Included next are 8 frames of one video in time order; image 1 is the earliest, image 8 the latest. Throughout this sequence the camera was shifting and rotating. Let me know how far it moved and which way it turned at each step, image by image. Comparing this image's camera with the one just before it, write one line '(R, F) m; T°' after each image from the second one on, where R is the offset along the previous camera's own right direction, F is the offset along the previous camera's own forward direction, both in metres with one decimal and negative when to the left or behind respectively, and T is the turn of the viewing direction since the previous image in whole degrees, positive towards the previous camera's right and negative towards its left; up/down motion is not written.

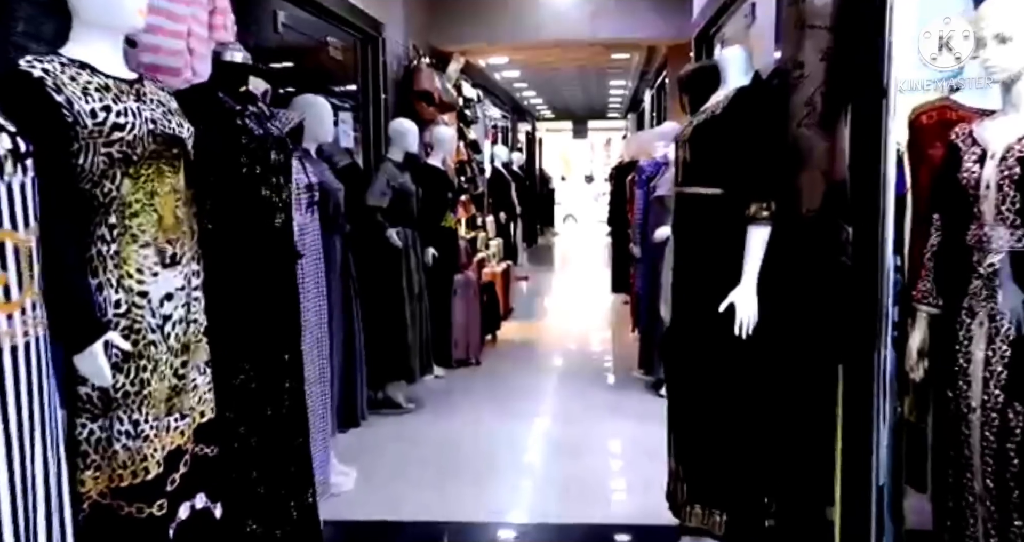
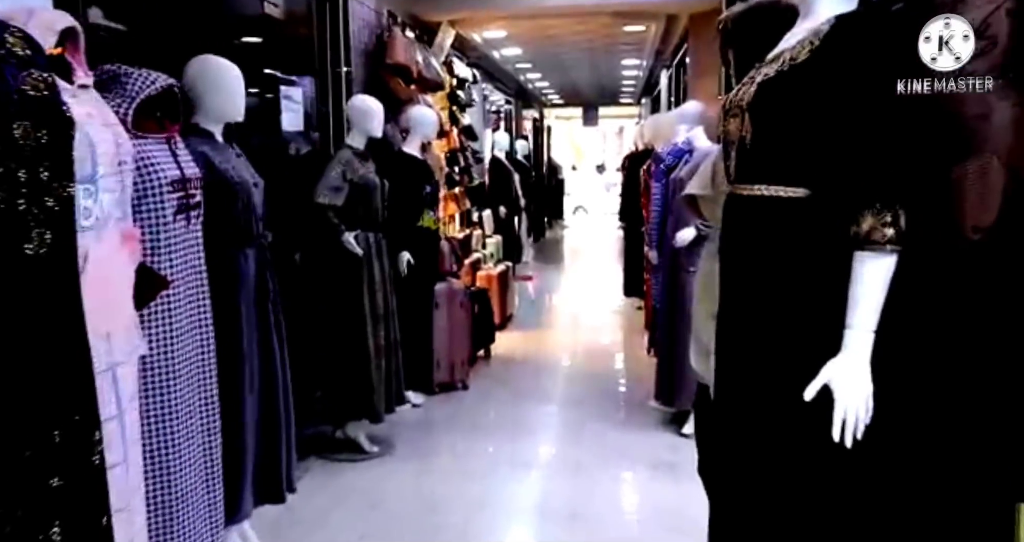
(+0.1, +0.9) m; -1°
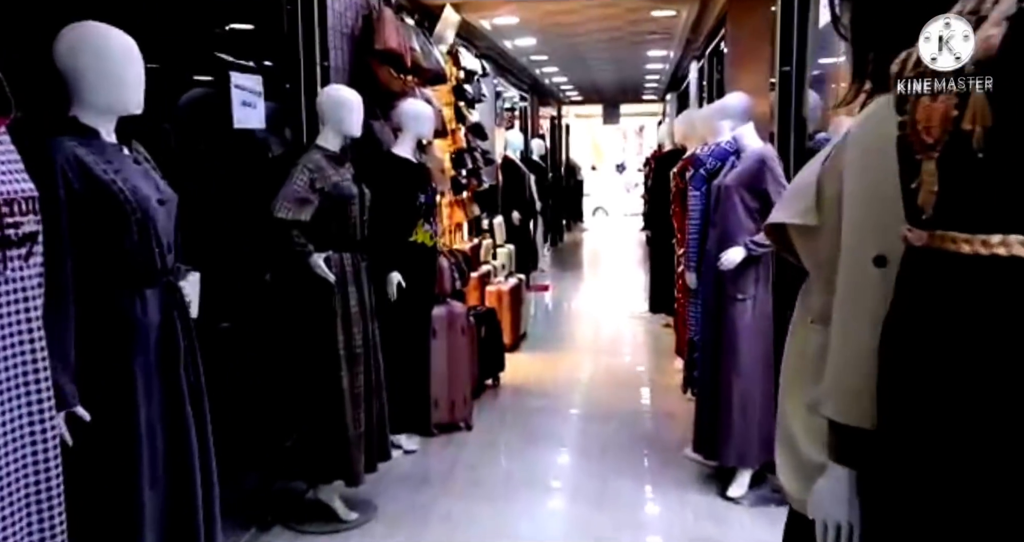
(0.0, +0.7) m; -1°
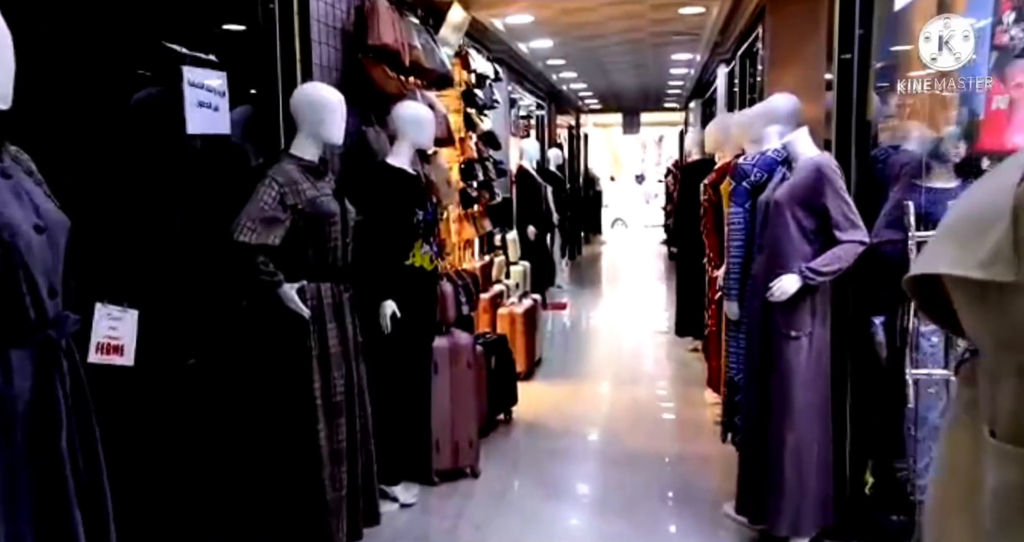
(0.0, +0.5) m; -1°
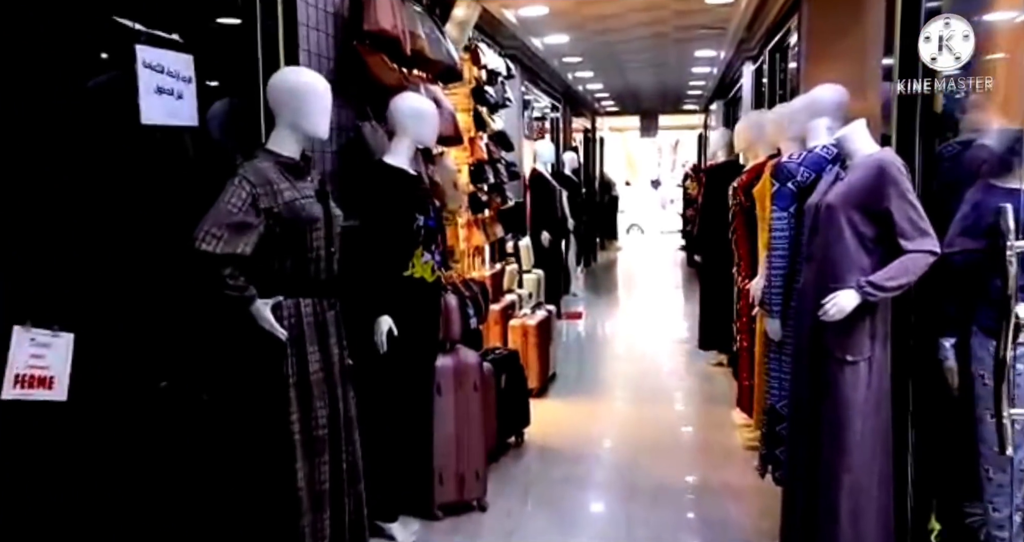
(0.0, +0.4) m; -1°
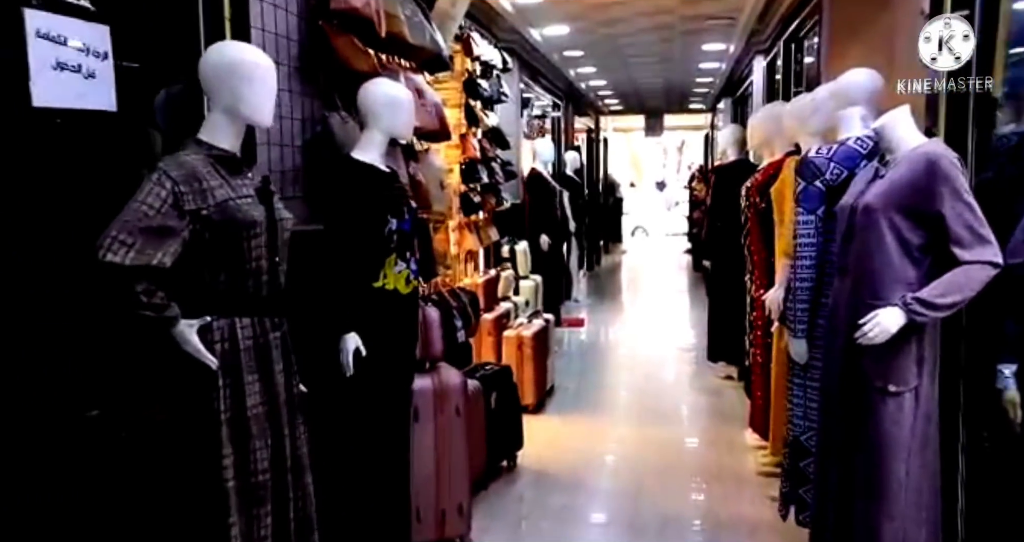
(+0.1, +0.4) m; 0°
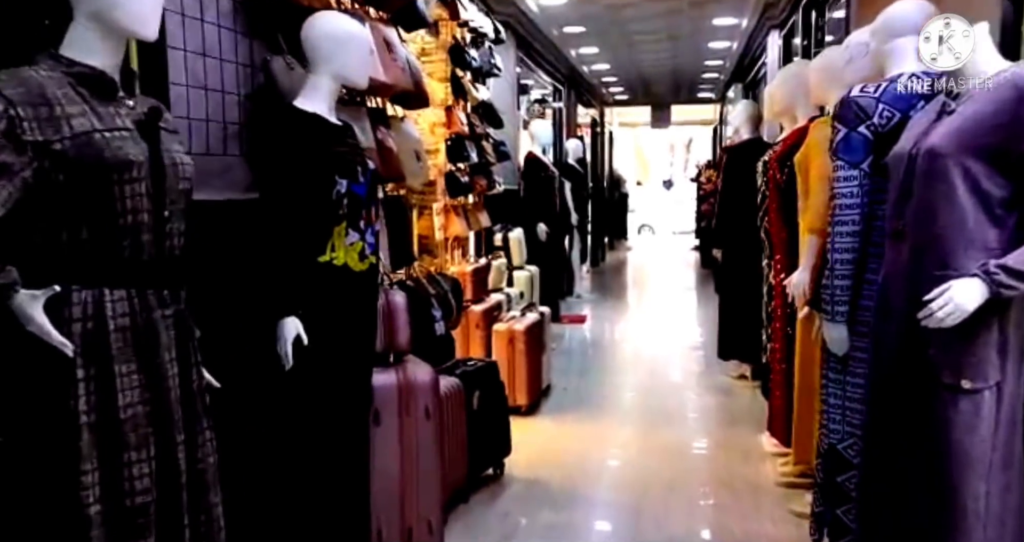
(+0.1, +0.4) m; 0°
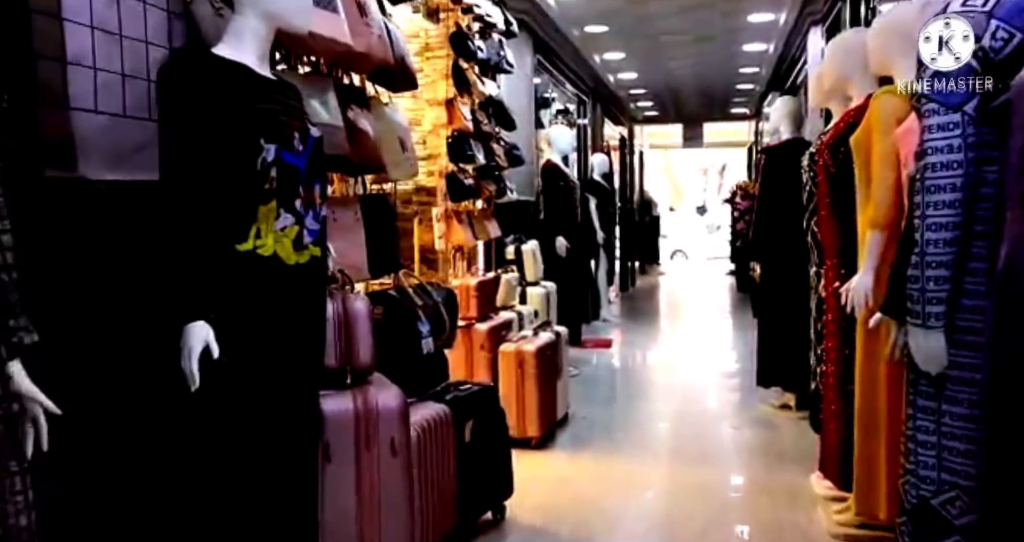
(+0.1, +0.5) m; -2°
